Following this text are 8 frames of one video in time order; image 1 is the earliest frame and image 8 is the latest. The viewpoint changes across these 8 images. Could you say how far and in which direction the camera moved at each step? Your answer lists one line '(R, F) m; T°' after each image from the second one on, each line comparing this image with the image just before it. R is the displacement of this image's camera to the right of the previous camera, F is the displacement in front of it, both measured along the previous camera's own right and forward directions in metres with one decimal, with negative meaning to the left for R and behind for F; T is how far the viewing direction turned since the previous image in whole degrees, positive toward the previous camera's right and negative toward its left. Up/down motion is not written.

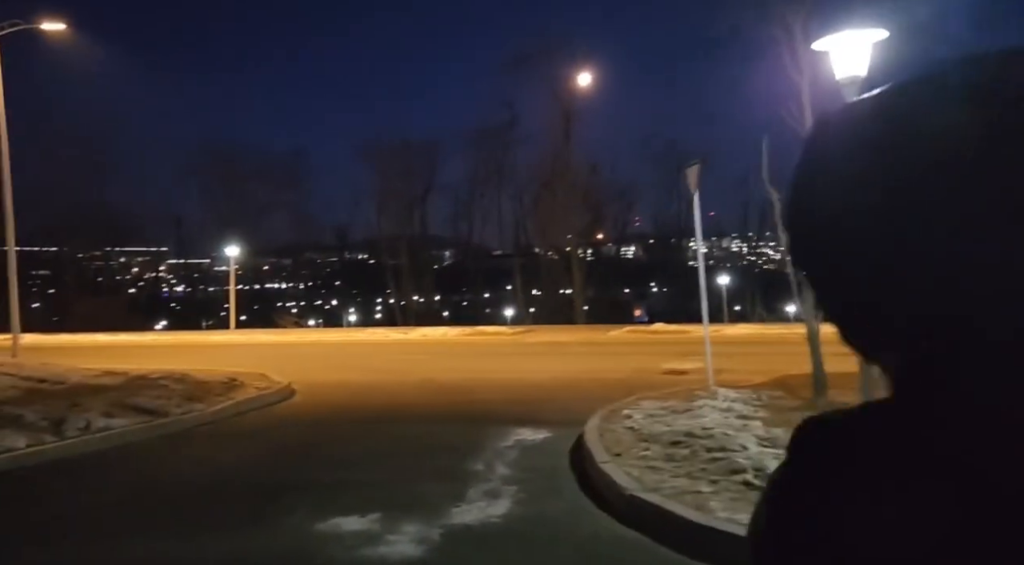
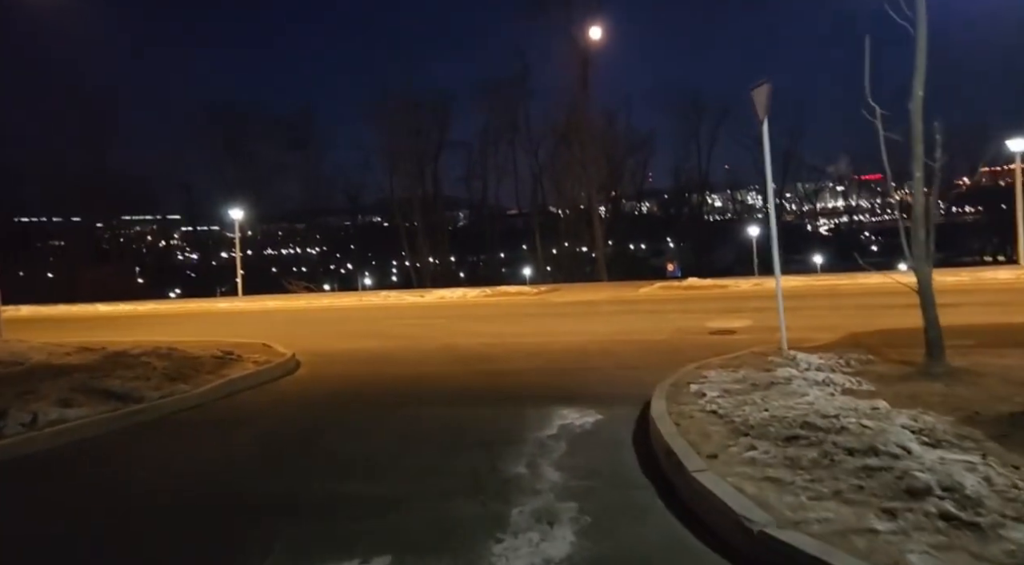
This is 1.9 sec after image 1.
(-0.2, +2.0) m; -1°
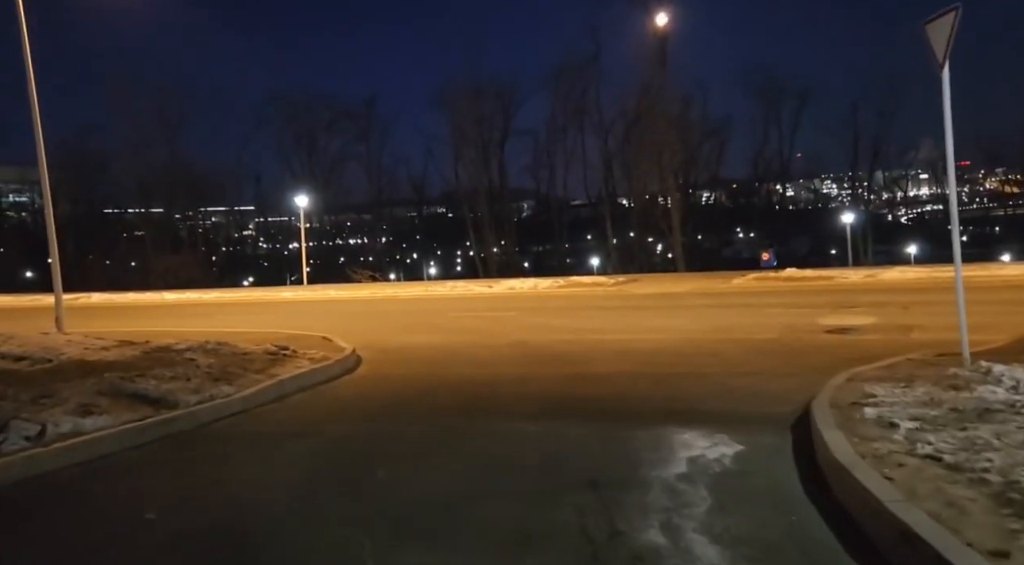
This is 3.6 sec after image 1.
(-0.4, +1.9) m; -5°
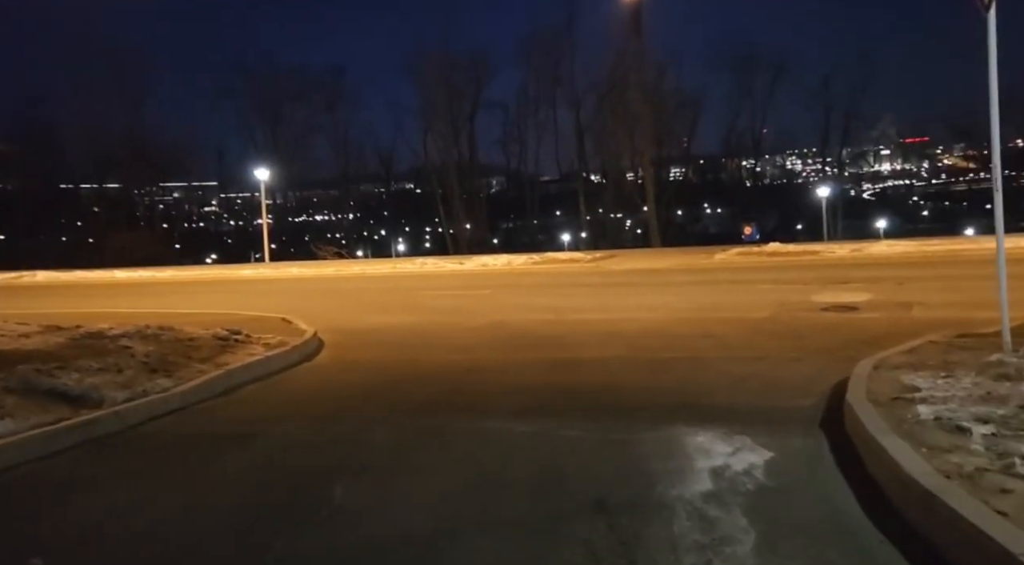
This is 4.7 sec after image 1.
(-0.1, +1.2) m; +2°
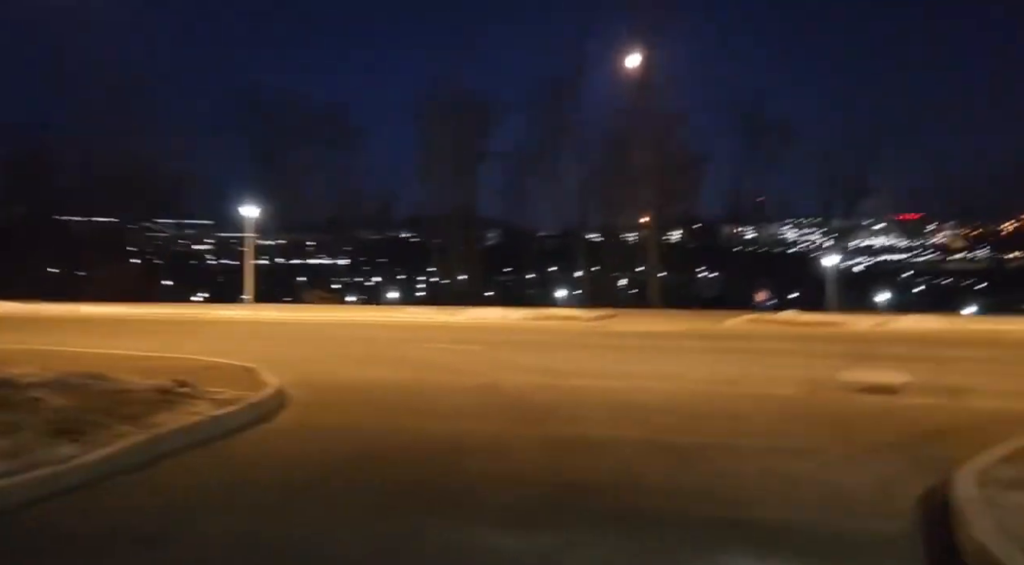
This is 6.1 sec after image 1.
(-0.1, +1.6) m; 0°
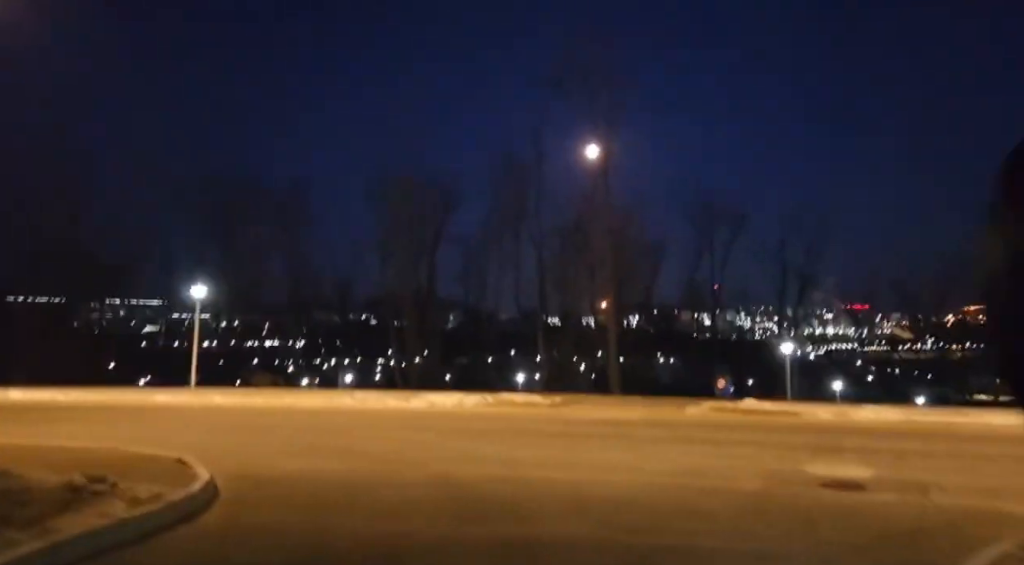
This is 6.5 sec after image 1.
(+0.1, +0.5) m; +3°
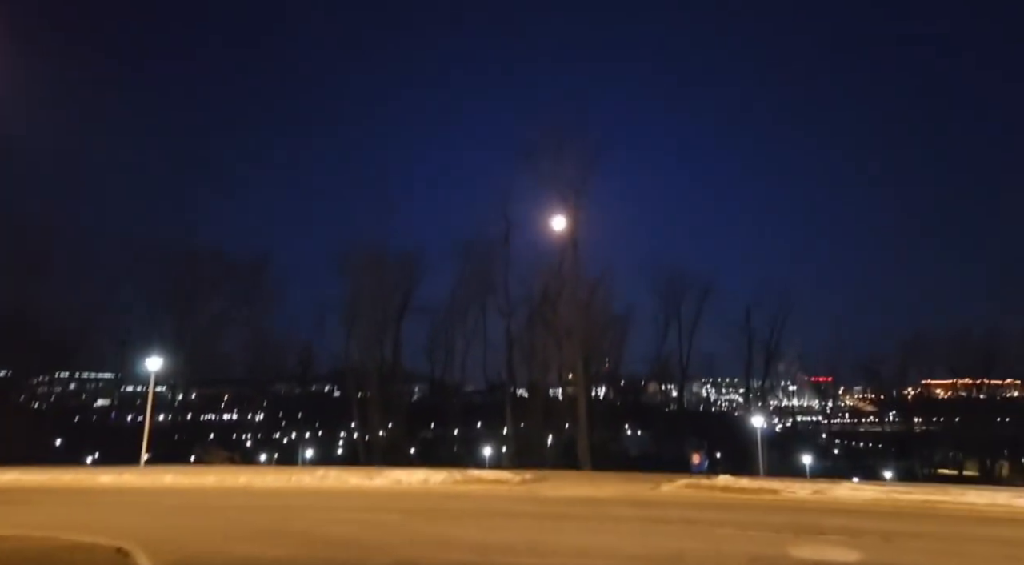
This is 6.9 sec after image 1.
(-0.1, +0.5) m; +2°
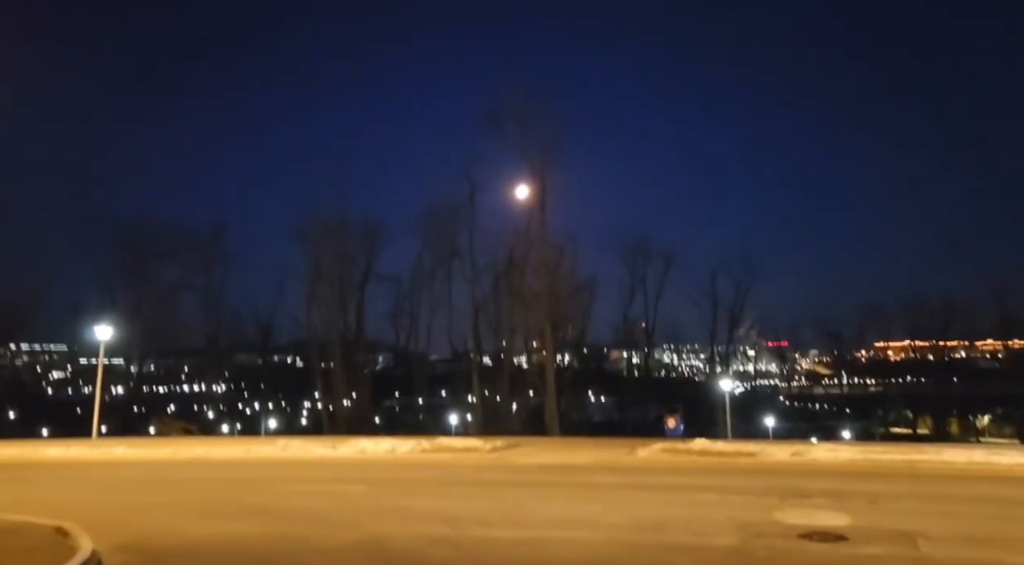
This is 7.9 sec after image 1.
(-0.2, +0.8) m; +3°
